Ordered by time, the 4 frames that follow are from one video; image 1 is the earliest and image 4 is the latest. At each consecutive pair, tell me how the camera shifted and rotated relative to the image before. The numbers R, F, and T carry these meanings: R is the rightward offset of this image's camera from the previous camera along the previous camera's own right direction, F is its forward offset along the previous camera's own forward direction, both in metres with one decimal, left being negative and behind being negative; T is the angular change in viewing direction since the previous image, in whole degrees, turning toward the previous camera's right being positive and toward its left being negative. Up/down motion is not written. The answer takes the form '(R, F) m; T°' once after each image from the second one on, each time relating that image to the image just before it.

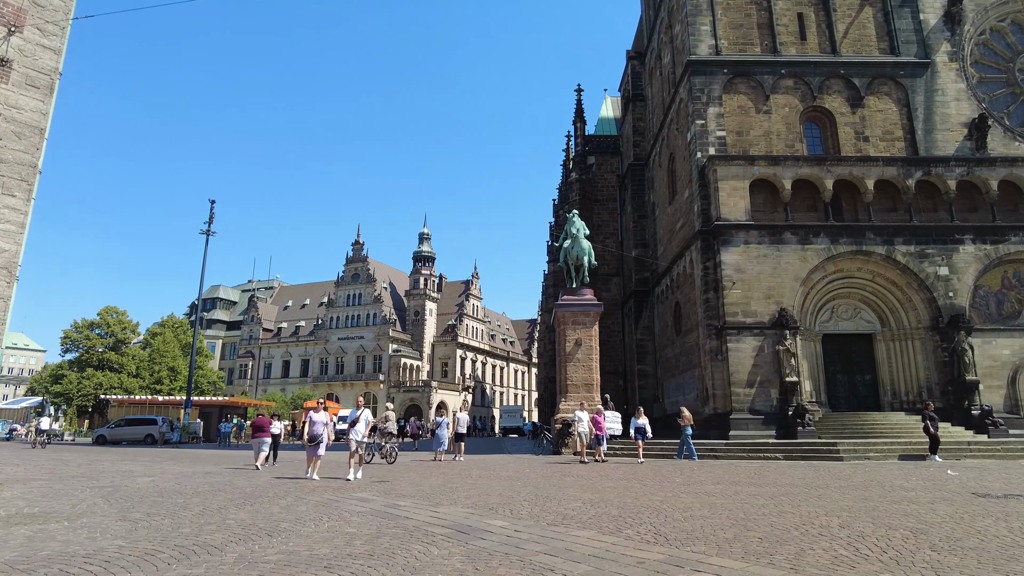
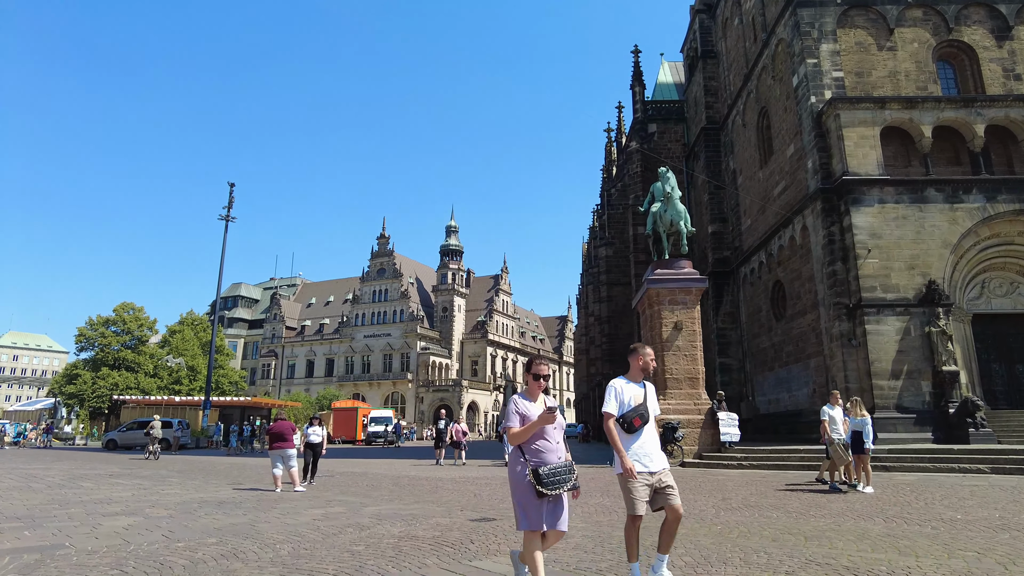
(-1.7, +3.8) m; -2°
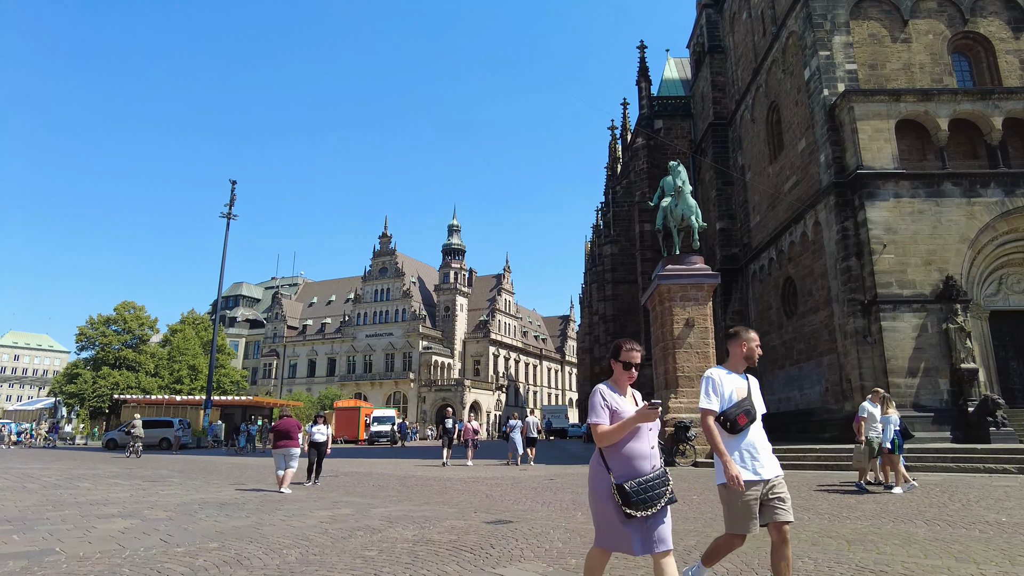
(-0.2, +0.4) m; 0°
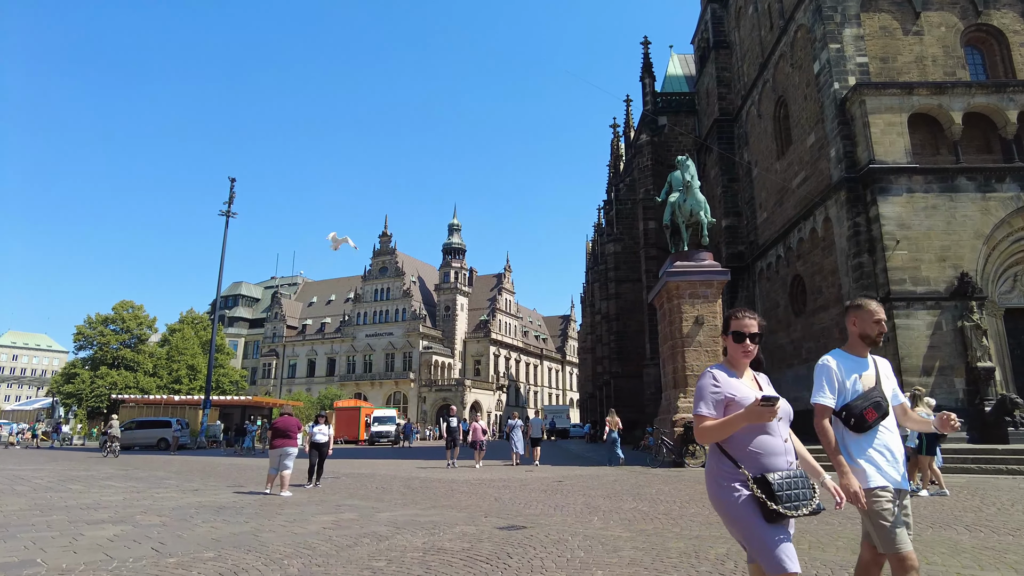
(-0.1, +0.4) m; 0°
